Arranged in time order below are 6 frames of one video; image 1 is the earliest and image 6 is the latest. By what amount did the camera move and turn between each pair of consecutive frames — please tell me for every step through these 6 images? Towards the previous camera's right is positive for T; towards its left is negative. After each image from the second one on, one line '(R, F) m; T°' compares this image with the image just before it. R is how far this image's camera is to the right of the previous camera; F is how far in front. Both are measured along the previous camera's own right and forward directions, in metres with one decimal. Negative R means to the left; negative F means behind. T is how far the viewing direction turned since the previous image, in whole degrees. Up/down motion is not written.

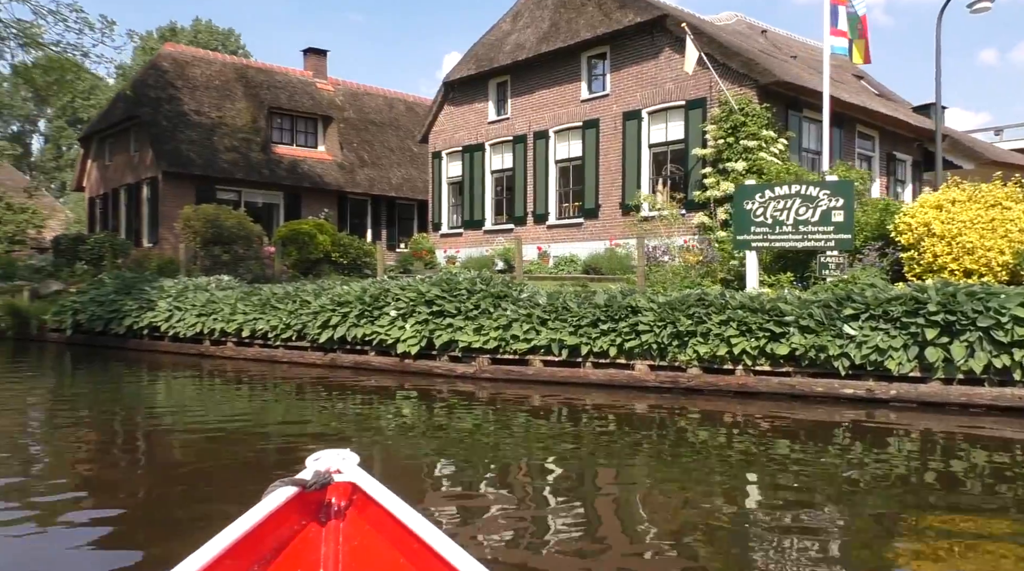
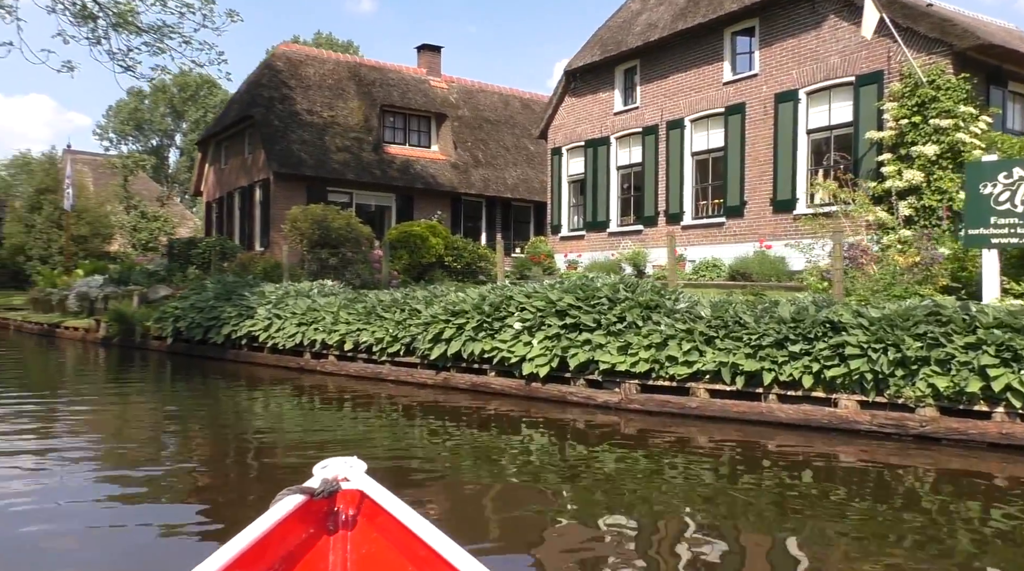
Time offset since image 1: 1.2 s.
(-0.4, +1.7) m; -7°
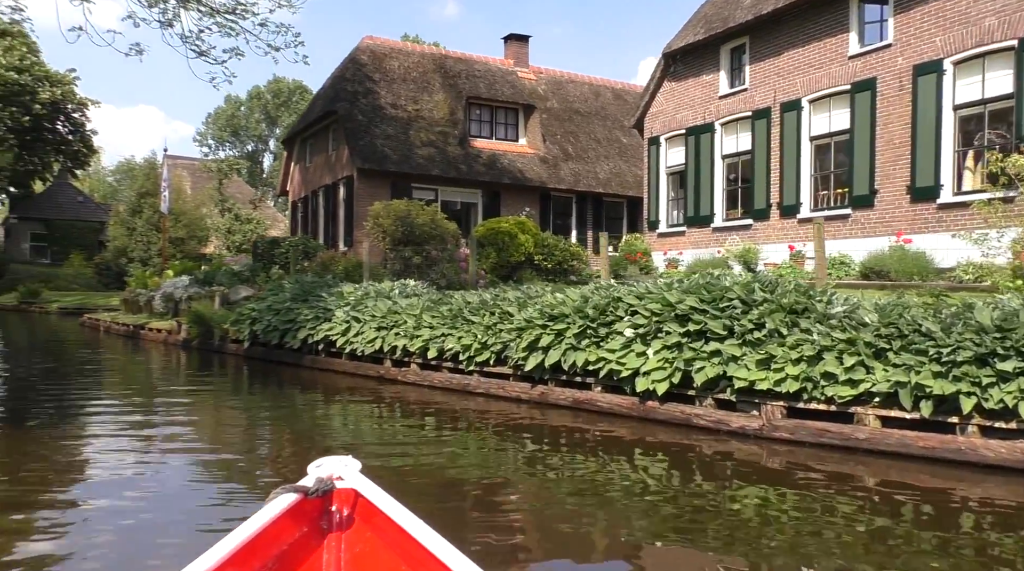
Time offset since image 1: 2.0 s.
(-0.2, +1.3) m; -6°
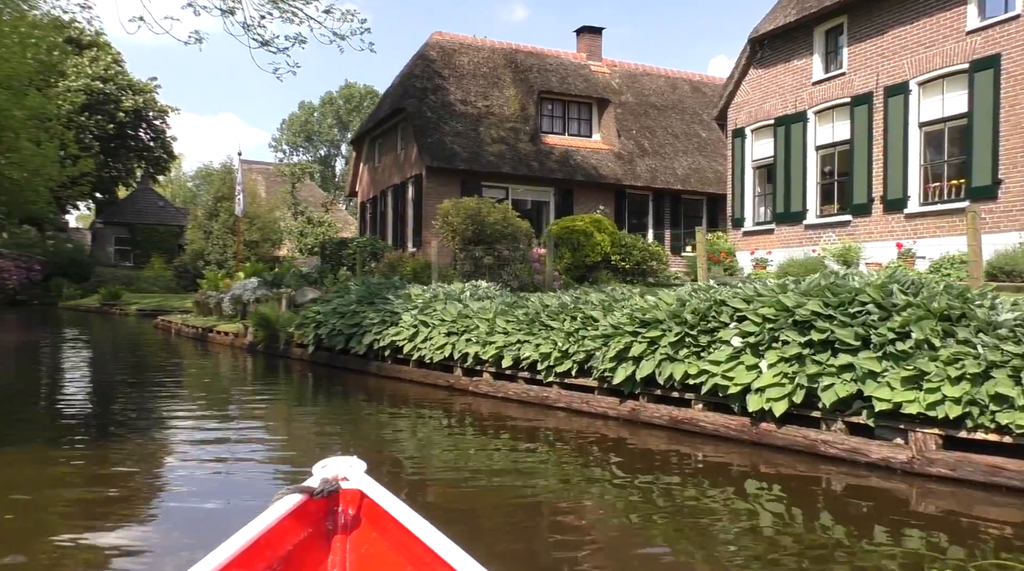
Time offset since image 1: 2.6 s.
(-0.1, +0.9) m; -4°
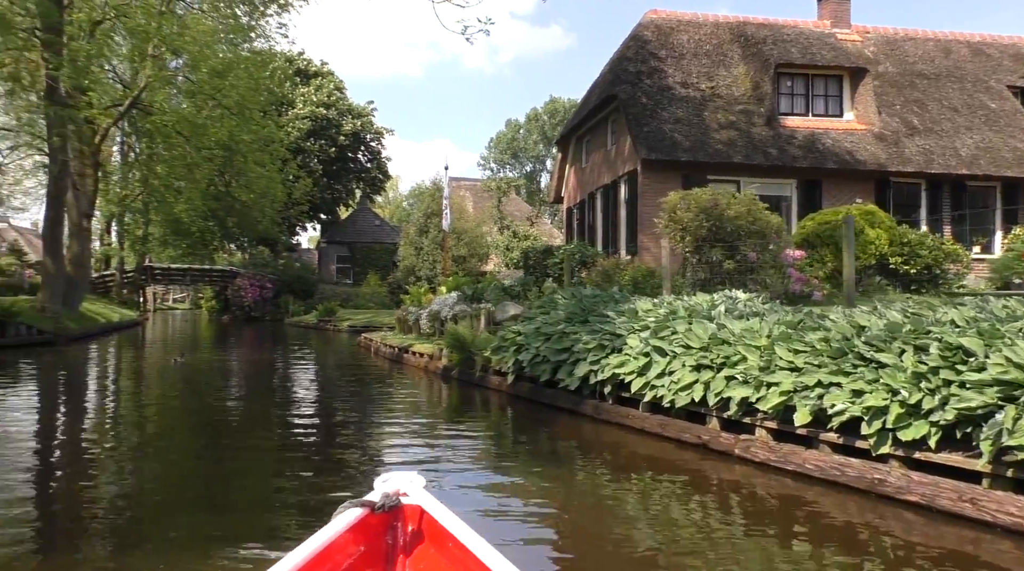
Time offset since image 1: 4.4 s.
(-0.6, +2.9) m; -13°
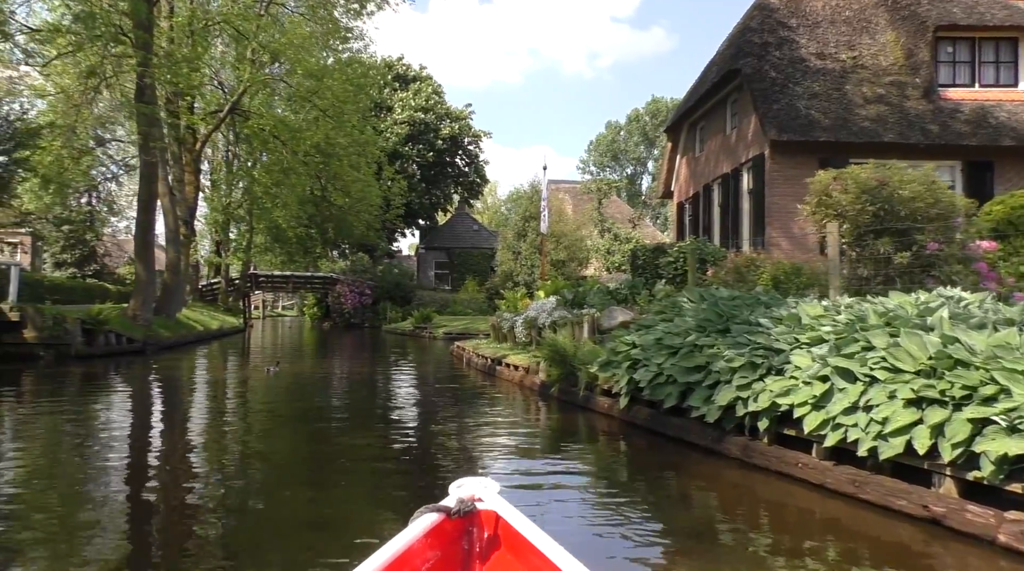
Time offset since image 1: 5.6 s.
(-0.1, +2.2) m; -6°
